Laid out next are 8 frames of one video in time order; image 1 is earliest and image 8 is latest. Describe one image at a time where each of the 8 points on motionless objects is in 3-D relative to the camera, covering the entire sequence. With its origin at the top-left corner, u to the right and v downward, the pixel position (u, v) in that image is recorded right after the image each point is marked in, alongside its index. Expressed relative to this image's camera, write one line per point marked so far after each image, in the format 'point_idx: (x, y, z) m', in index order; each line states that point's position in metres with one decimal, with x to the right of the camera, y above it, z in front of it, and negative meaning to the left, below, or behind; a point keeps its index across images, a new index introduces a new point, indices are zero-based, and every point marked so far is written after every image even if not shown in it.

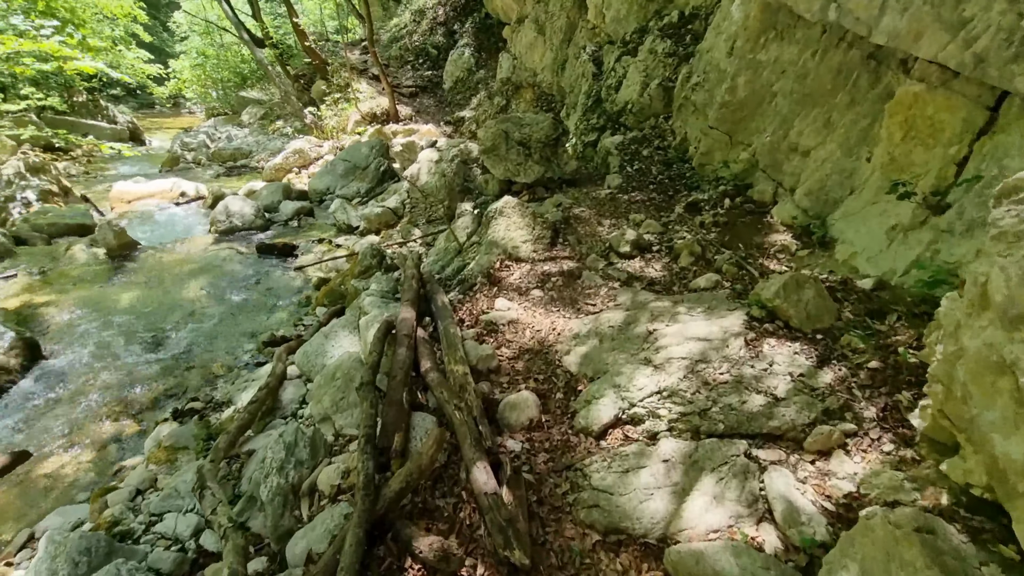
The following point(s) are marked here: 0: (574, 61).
0: (+1.7, +6.3, +14.3) m
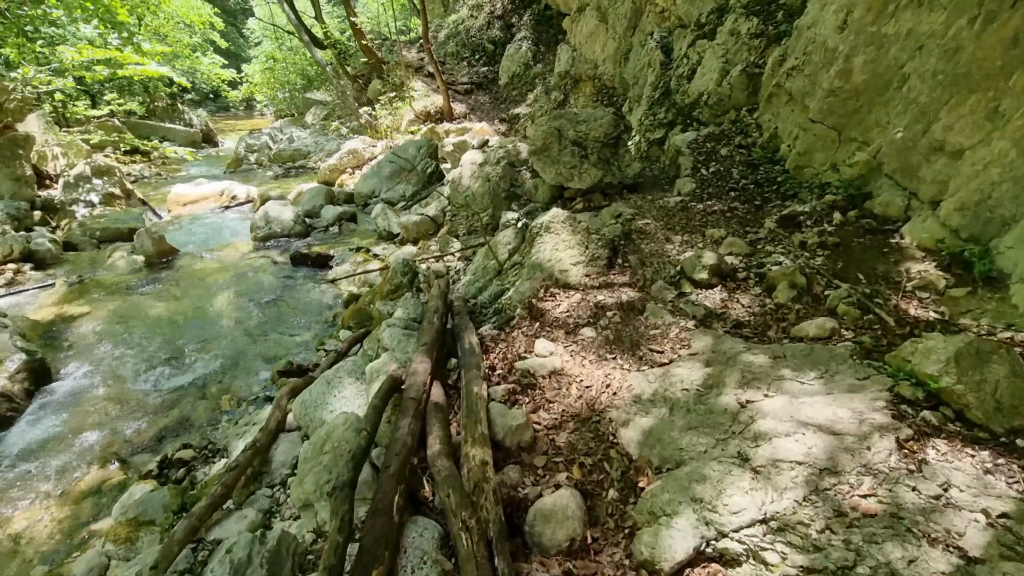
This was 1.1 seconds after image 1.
0: (+3.2, +6.0, +12.9) m
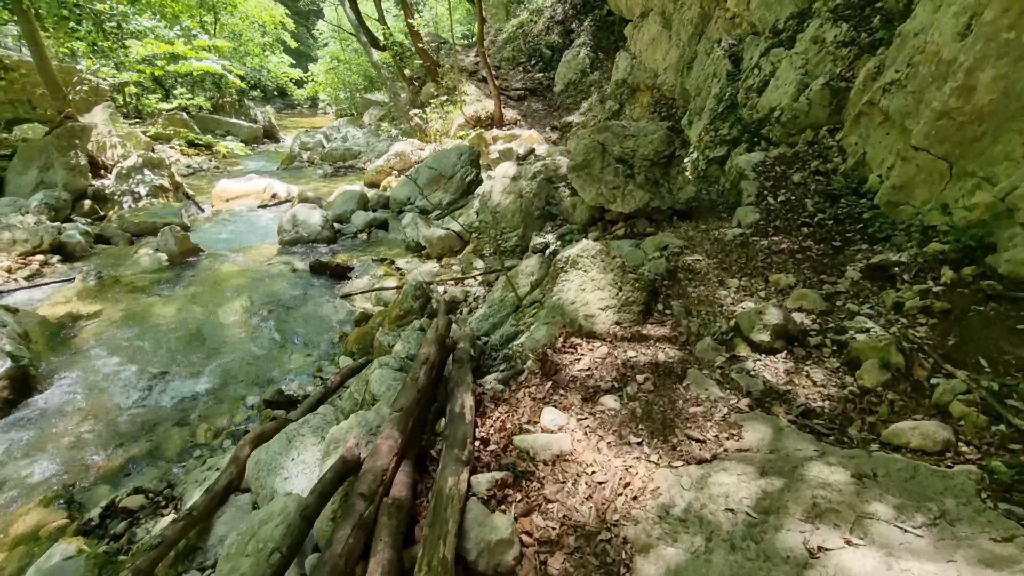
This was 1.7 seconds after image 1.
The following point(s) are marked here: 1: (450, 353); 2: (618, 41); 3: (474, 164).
0: (+4.4, +5.3, +11.8) m
1: (-0.5, -0.6, +4.5) m
2: (+4.1, +9.3, +19.5) m
3: (-0.9, +3.0, +12.5) m
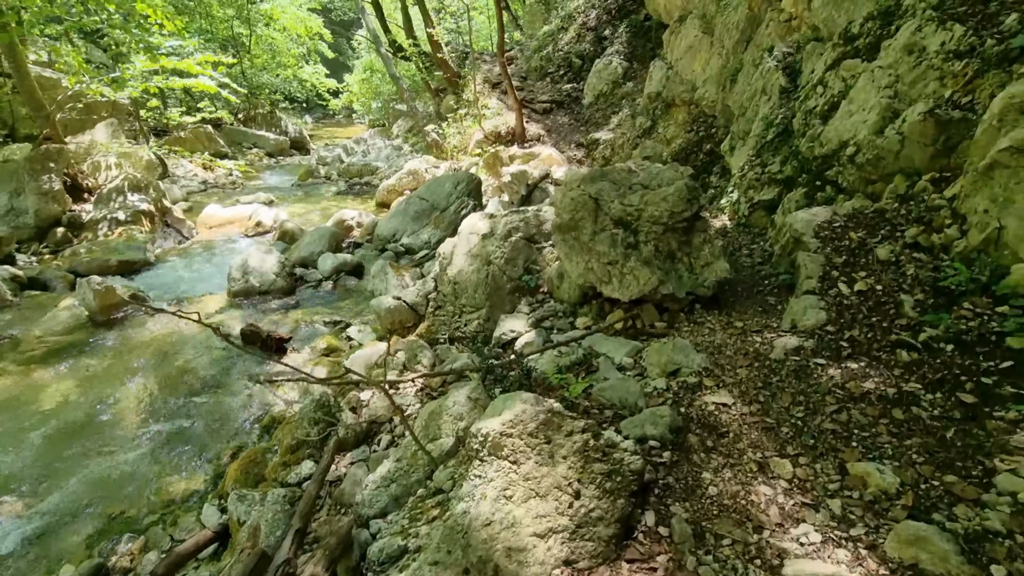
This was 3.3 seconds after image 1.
0: (+4.4, +4.1, +9.6) m
1: (-1.2, -1.5, +2.7) m
2: (+4.8, +8.0, +17.4) m
3: (-0.9, +1.9, +10.7) m
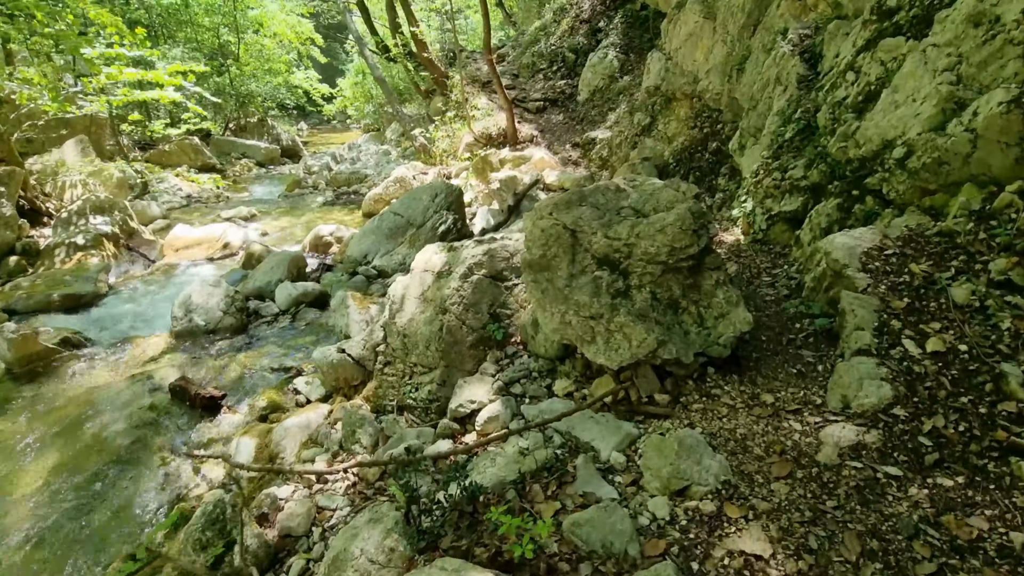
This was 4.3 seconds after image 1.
0: (+4.0, +3.8, +8.4) m
1: (-1.5, -2.0, +1.6) m
2: (+4.4, +7.8, +16.1) m
3: (-1.2, +1.4, +9.6) m
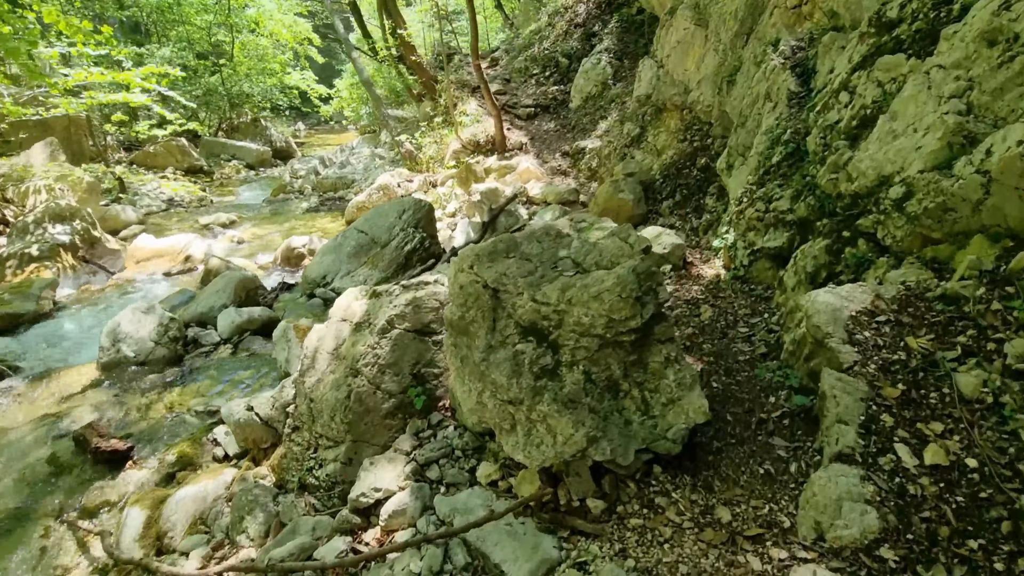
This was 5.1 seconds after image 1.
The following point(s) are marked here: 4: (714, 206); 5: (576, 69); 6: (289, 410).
0: (+3.6, +3.3, +7.7) m
1: (-2.1, -2.4, +0.9) m
2: (+4.0, +7.3, +15.5) m
3: (-1.7, +1.0, +9.0) m
4: (+3.4, +1.4, +8.6) m
5: (+2.3, +8.0, +18.8) m
6: (-1.8, -1.0, +4.3) m
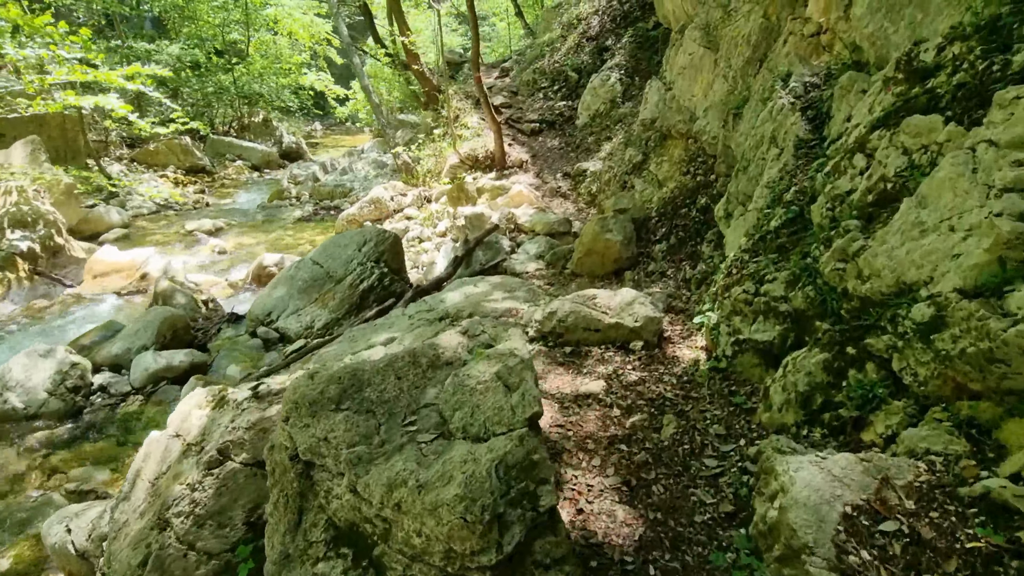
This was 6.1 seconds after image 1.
0: (+3.2, +2.4, +6.7) m
1: (-2.9, -3.0, 0.0) m
2: (+4.0, +6.3, +14.4) m
3: (-2.1, +0.4, +8.0) m
4: (+2.9, +0.5, +7.5) m
5: (+2.5, +7.0, +17.8) m
6: (-2.5, -1.6, +3.3) m
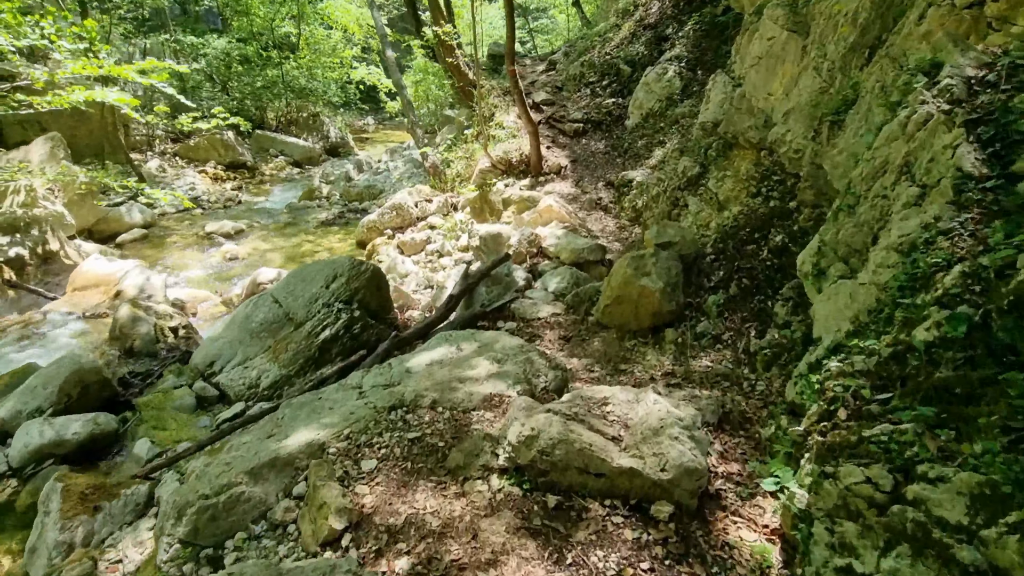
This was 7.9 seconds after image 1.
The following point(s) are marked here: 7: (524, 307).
0: (+3.1, +1.5, +4.4) m
1: (-3.9, -3.6, -1.5) m
2: (+4.9, +5.4, +12.0) m
3: (-2.1, -0.2, +6.4) m
4: (+2.8, -0.4, +5.3) m
5: (+3.8, +6.3, +15.5) m
6: (-3.0, -2.2, +1.7) m
7: (+0.2, -0.3, +7.6) m
